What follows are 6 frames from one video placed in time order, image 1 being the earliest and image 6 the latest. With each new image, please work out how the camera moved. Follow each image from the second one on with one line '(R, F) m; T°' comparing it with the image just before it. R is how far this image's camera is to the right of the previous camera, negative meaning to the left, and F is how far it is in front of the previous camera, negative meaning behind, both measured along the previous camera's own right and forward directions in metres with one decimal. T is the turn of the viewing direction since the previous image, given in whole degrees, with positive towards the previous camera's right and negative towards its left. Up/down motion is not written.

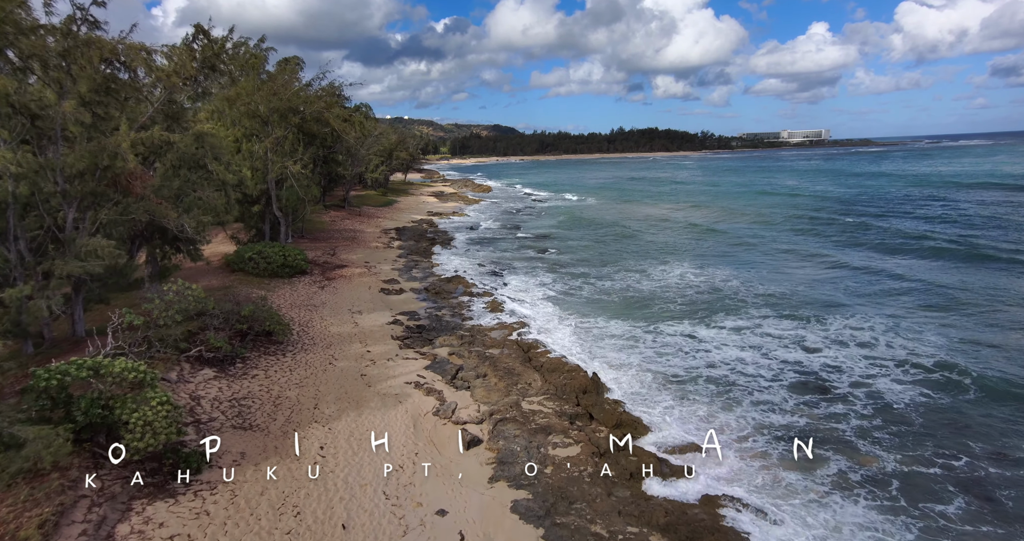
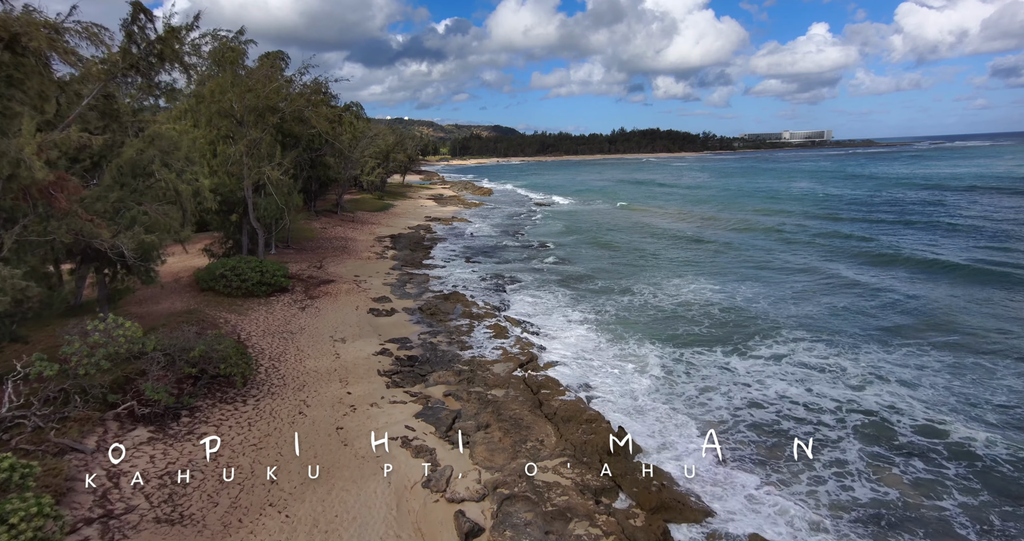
(-0.1, +2.2) m; 0°
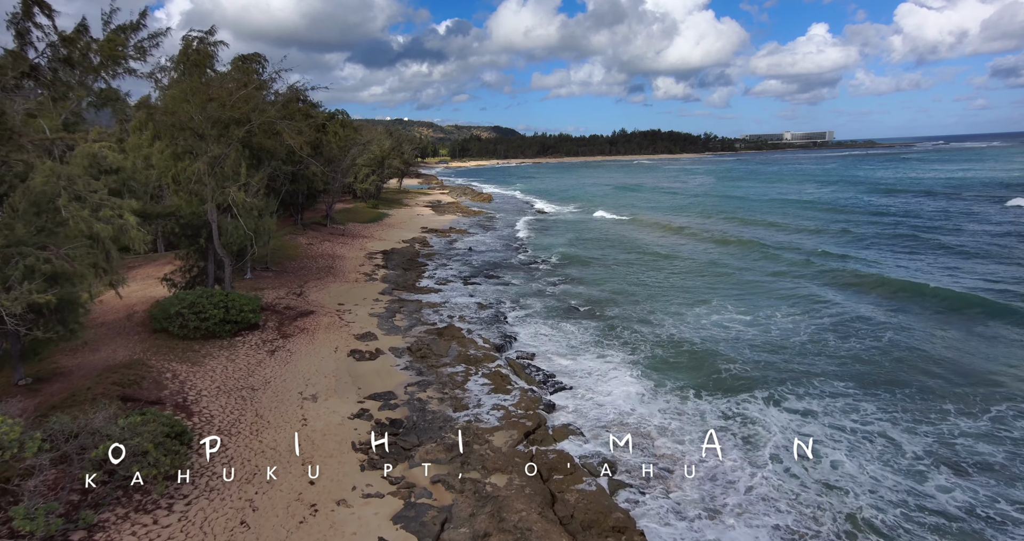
(-0.1, +2.4) m; 0°
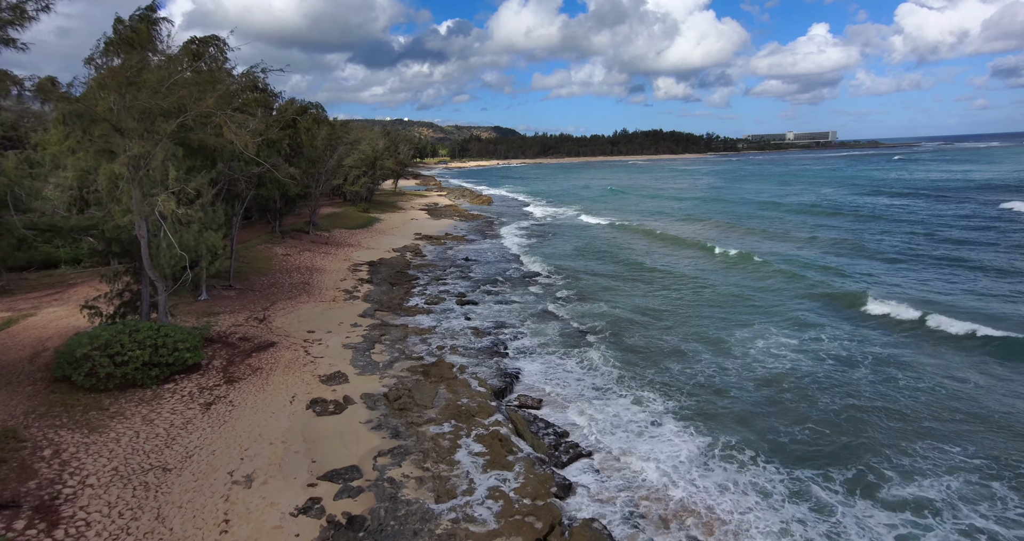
(0.0, +3.2) m; 0°
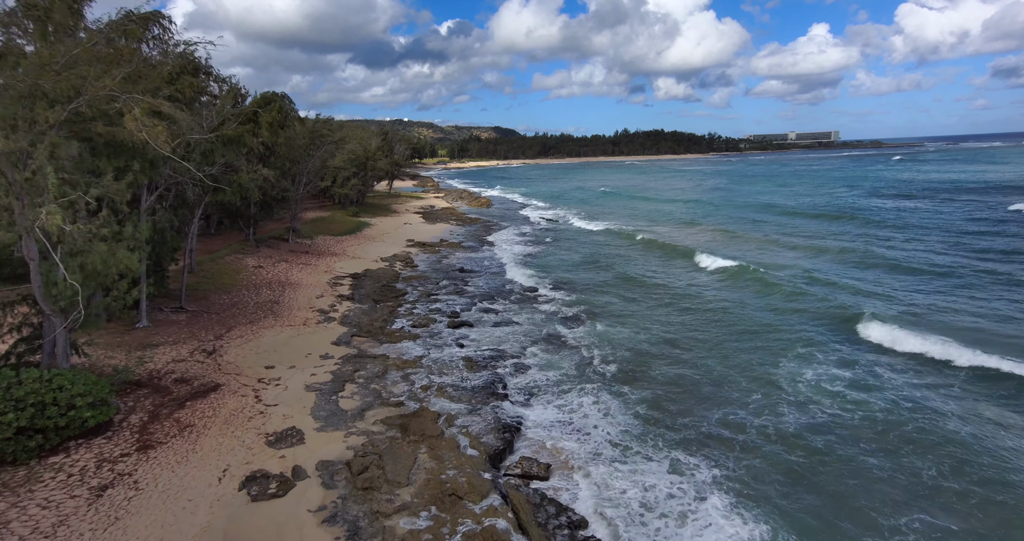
(0.0, +3.0) m; 0°
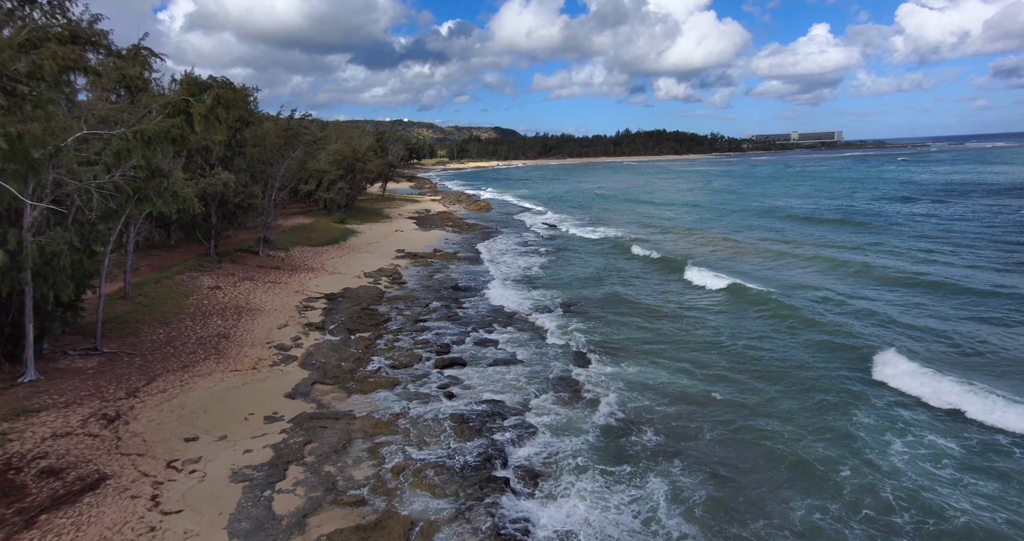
(0.0, +3.6) m; 0°
